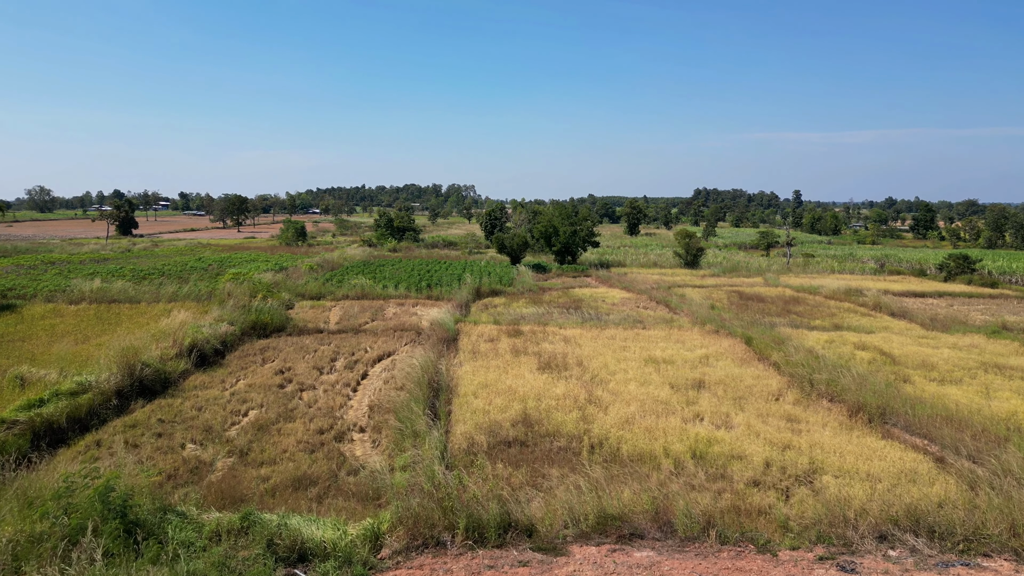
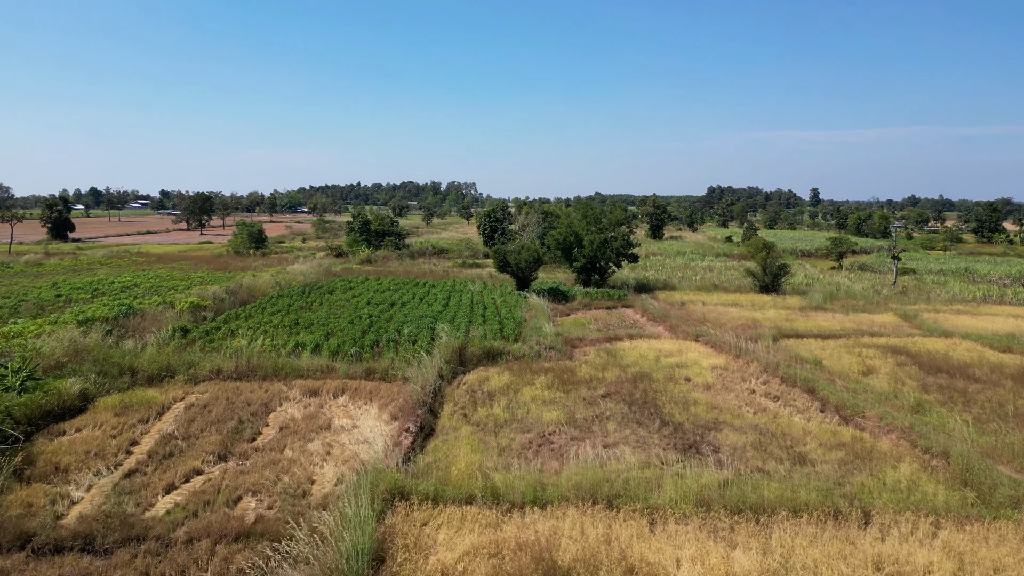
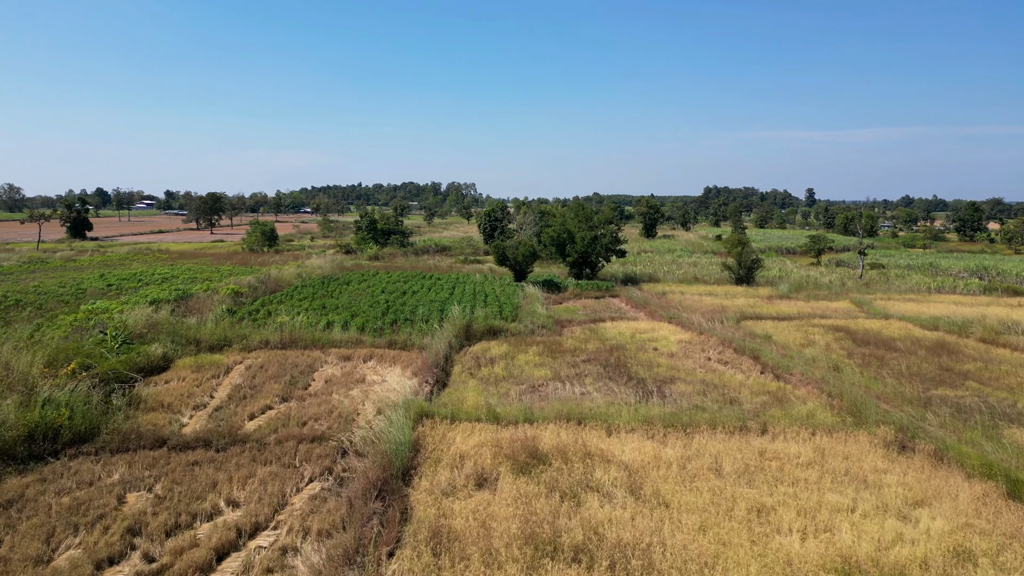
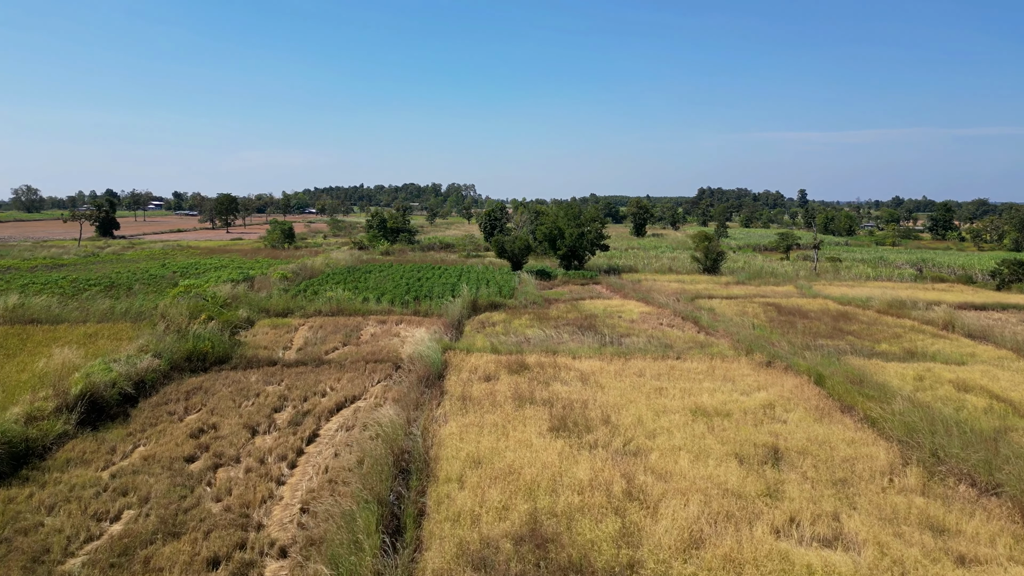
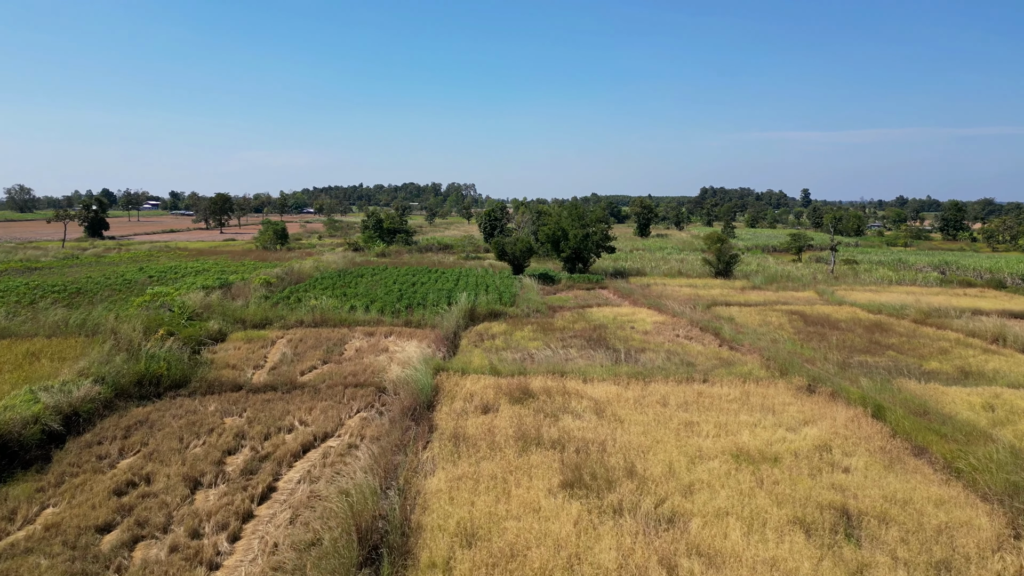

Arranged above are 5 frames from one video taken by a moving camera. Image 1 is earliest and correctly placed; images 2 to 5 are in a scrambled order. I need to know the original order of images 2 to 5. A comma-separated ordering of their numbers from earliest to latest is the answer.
4, 5, 3, 2
